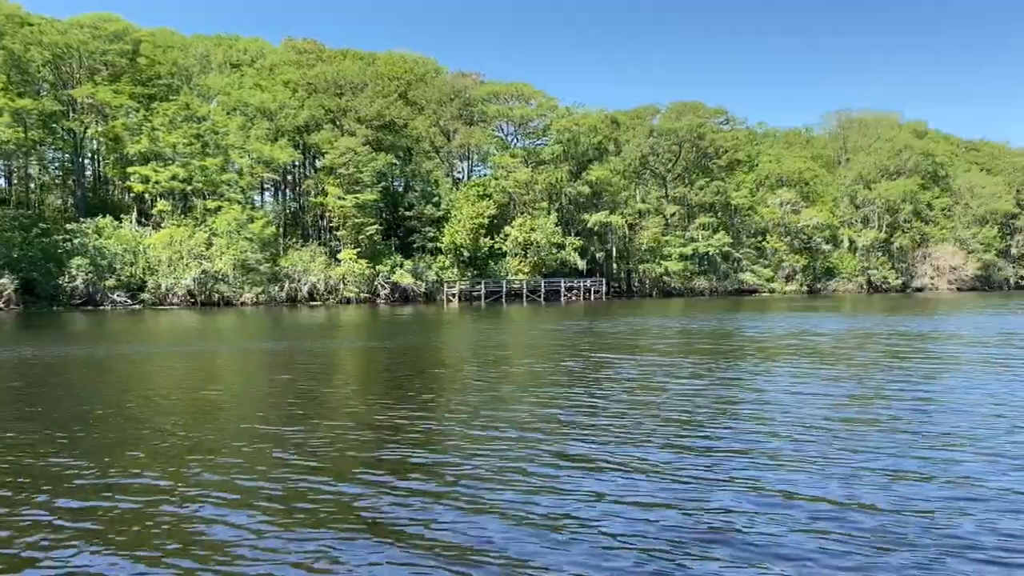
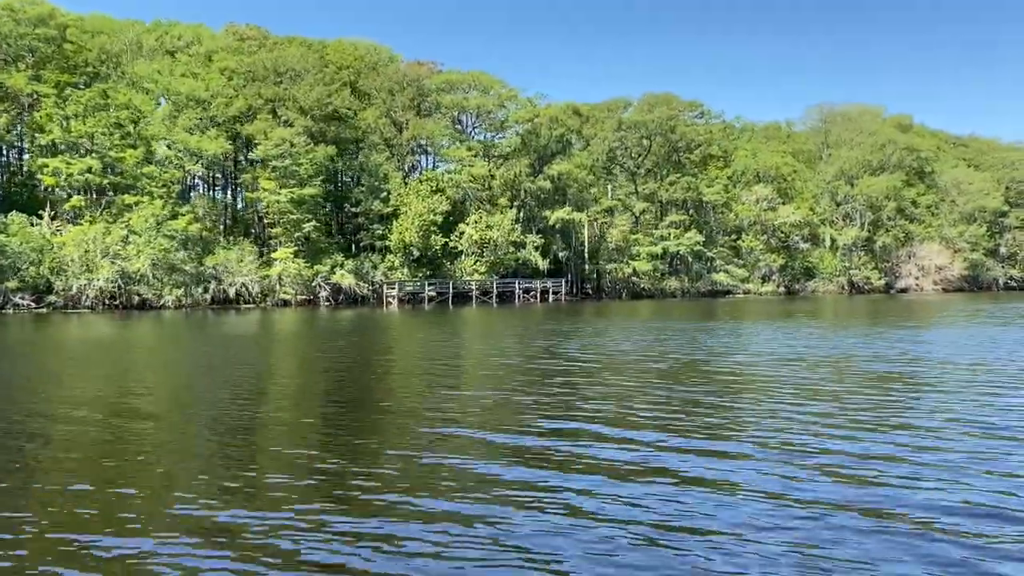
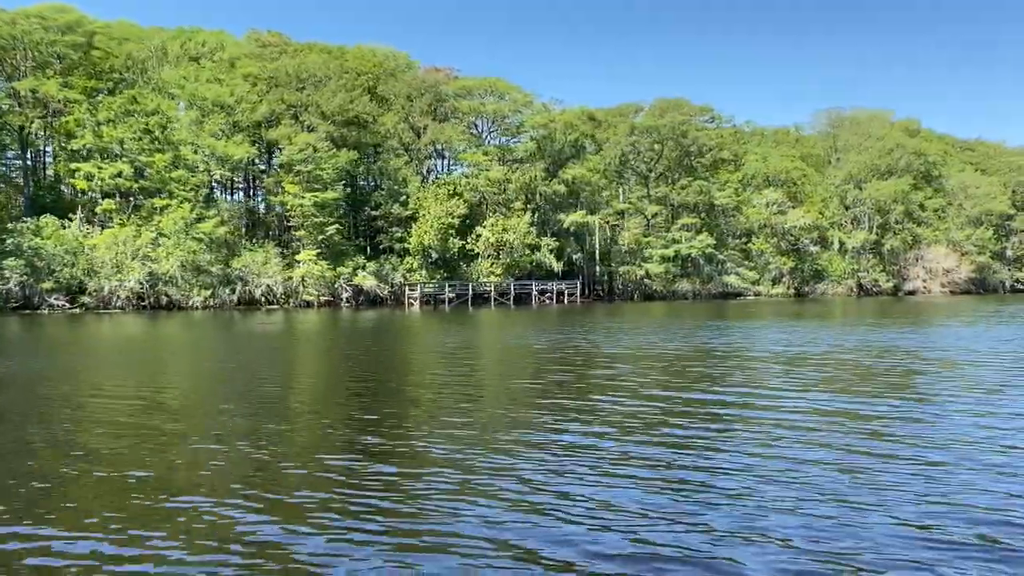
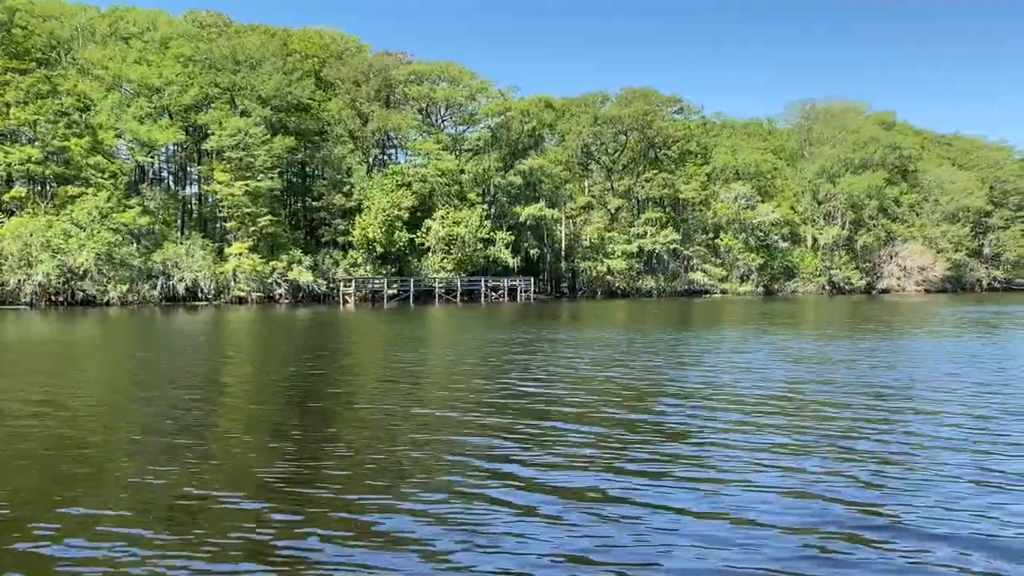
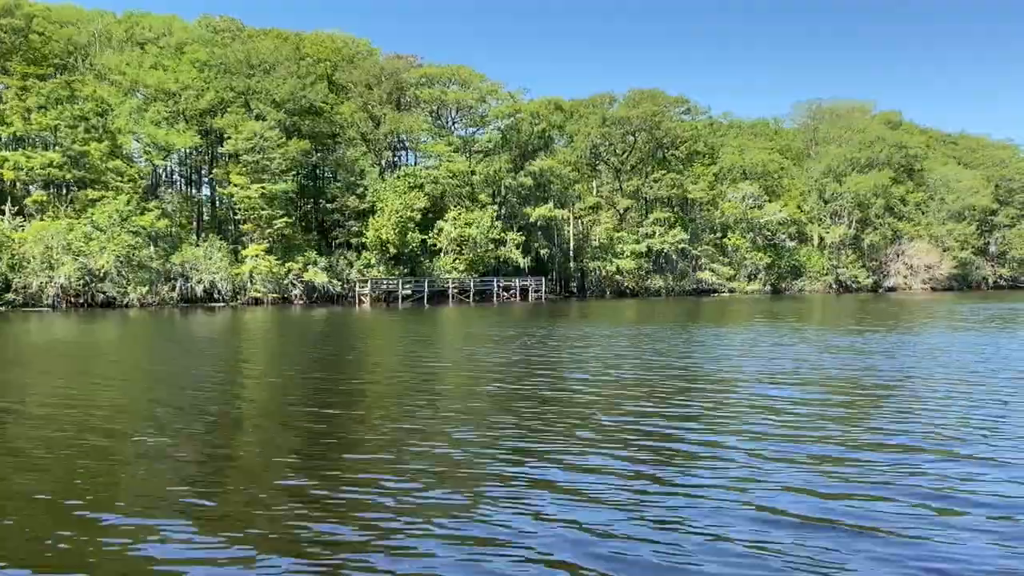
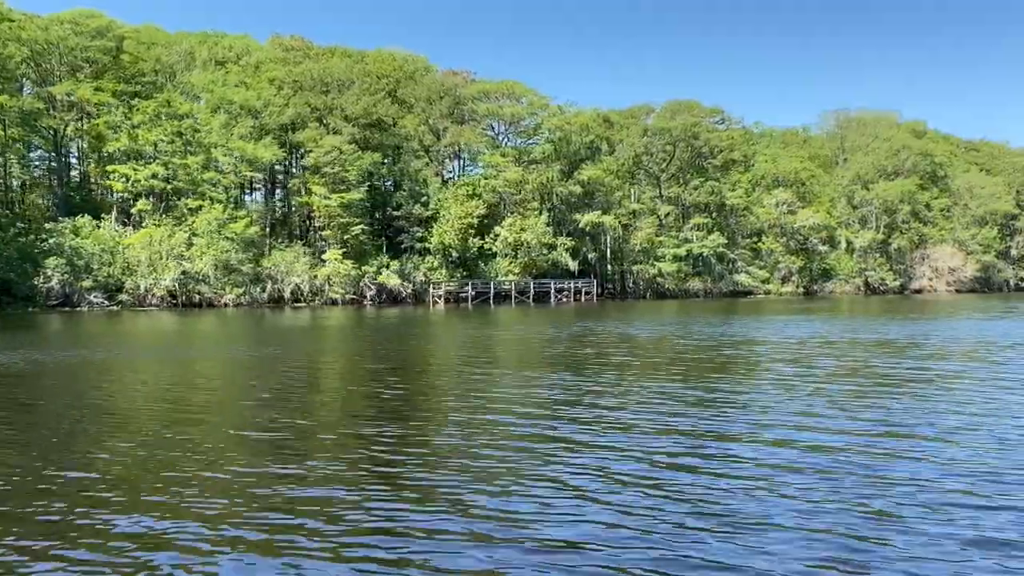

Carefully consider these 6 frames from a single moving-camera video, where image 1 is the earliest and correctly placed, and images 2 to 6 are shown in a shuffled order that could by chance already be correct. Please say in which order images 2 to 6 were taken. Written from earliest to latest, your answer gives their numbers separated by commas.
6, 3, 2, 5, 4
